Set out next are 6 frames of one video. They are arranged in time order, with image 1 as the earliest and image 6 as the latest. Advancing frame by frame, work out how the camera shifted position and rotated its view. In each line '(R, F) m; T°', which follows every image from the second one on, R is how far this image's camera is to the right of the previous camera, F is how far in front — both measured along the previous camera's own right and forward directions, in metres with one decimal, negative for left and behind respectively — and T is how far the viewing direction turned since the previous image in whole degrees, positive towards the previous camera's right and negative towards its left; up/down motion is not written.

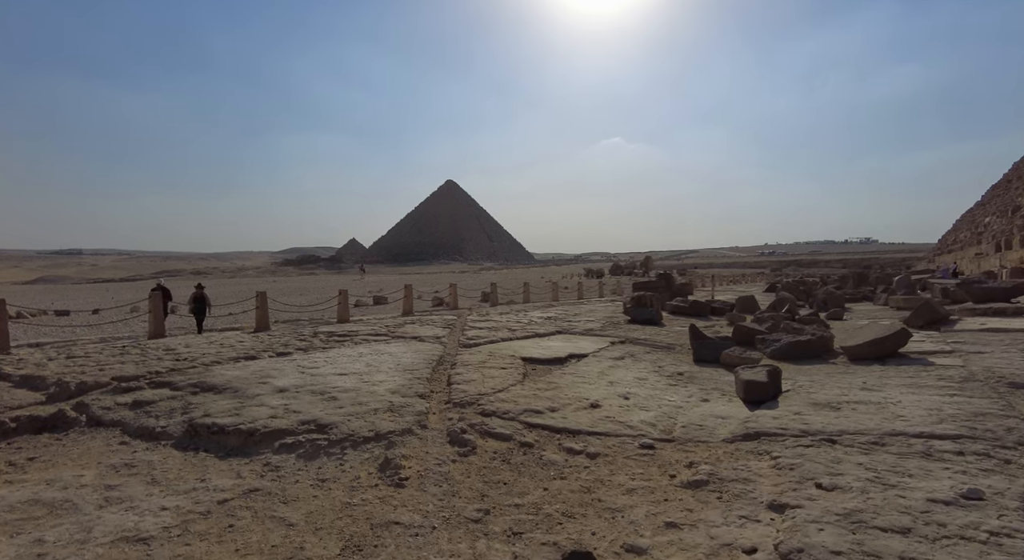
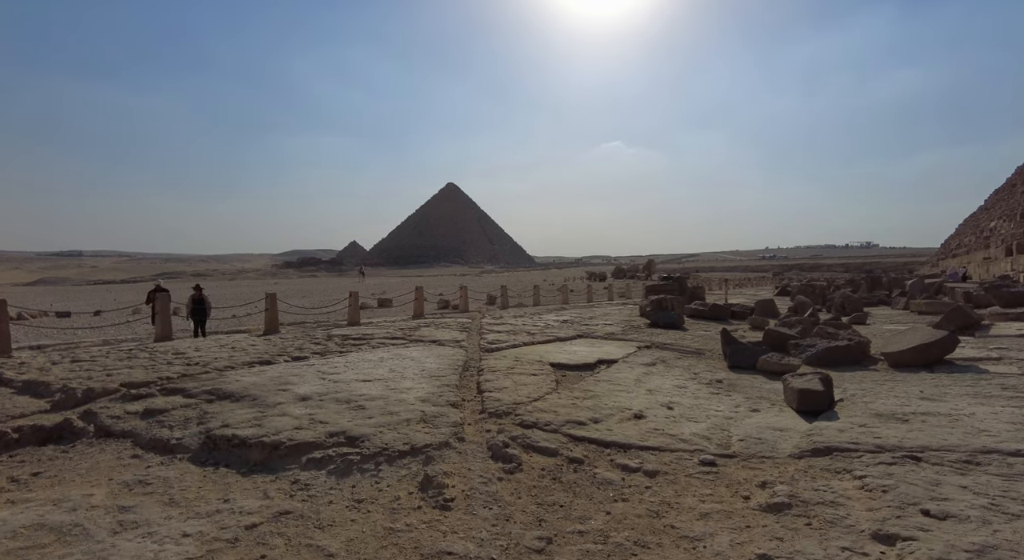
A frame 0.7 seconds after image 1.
(-0.3, +0.3) m; 0°
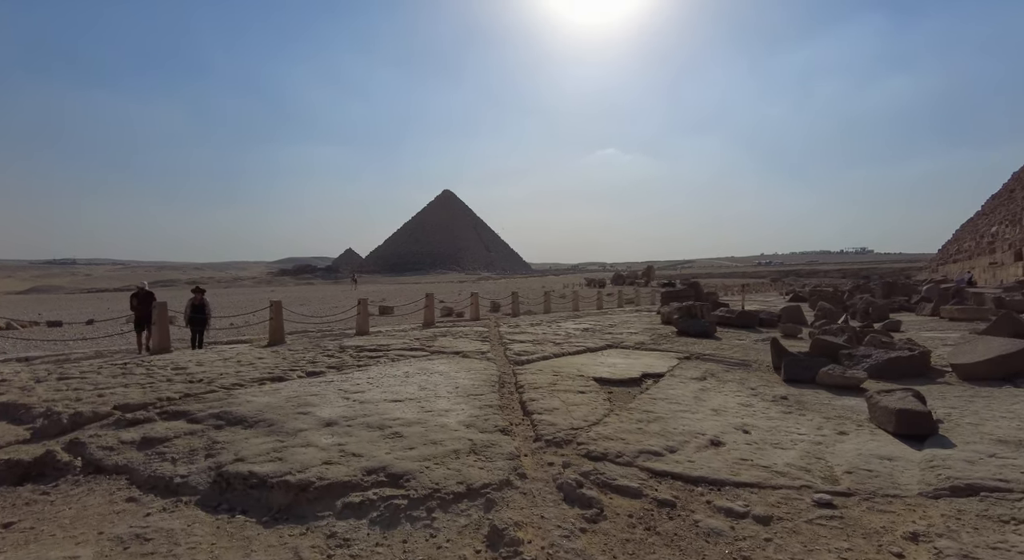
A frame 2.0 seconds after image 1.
(-0.4, +0.5) m; 0°
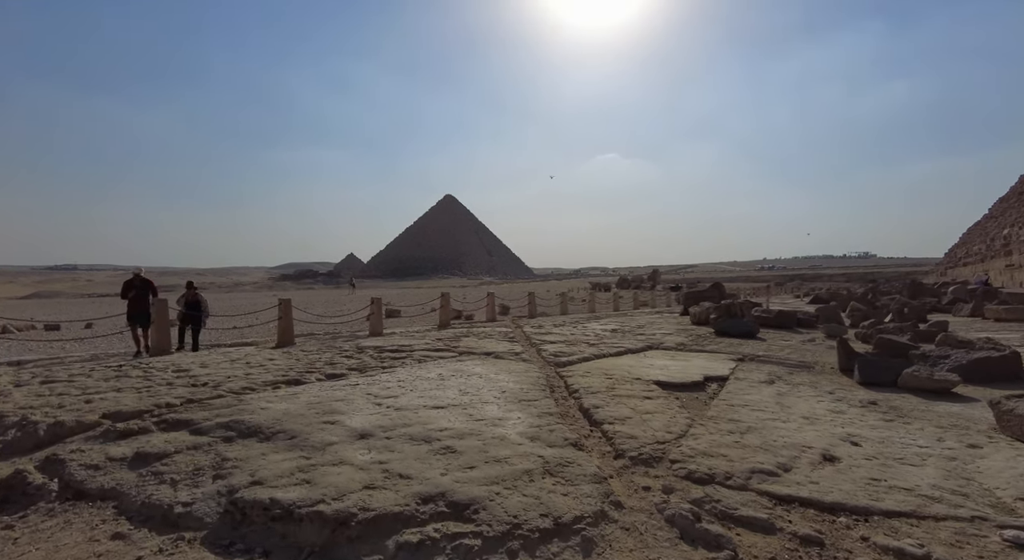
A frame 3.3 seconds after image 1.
(-0.4, +0.6) m; 0°
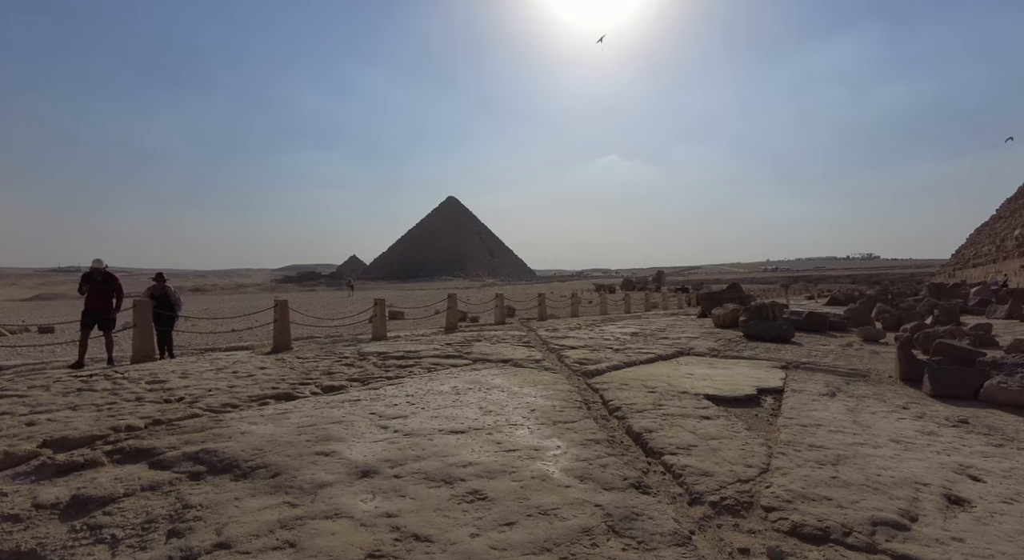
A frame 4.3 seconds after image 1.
(-0.2, +0.6) m; 0°
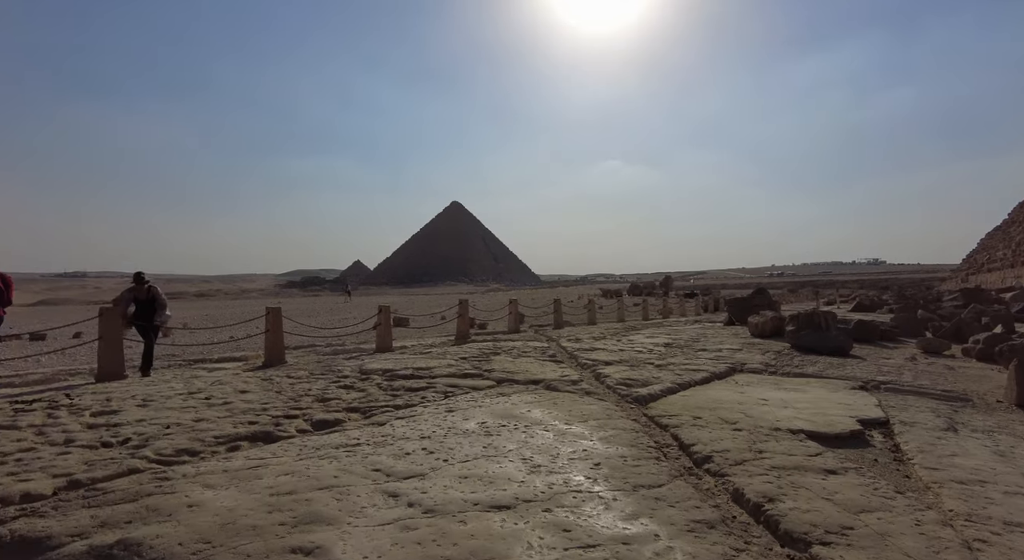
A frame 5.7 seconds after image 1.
(-0.2, +0.8) m; 0°
